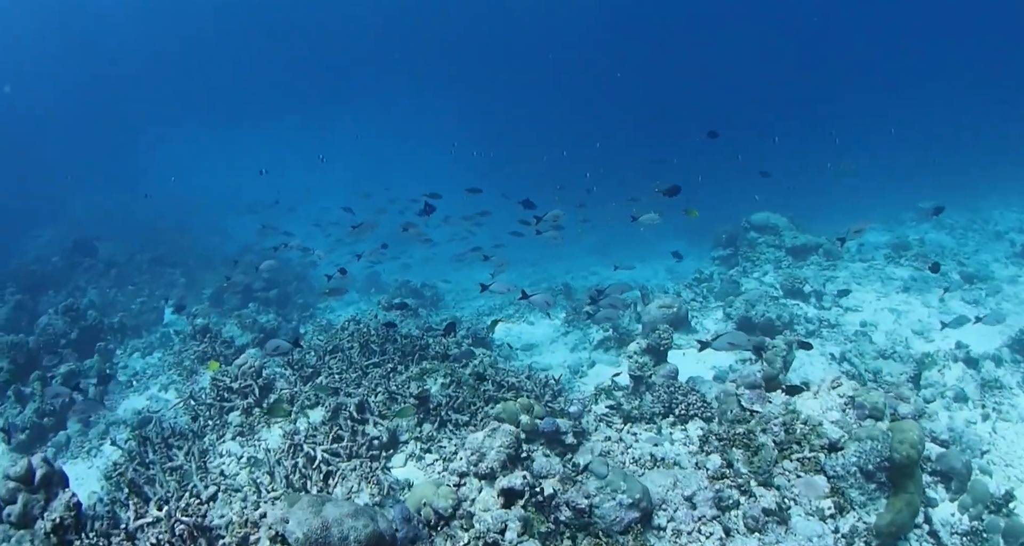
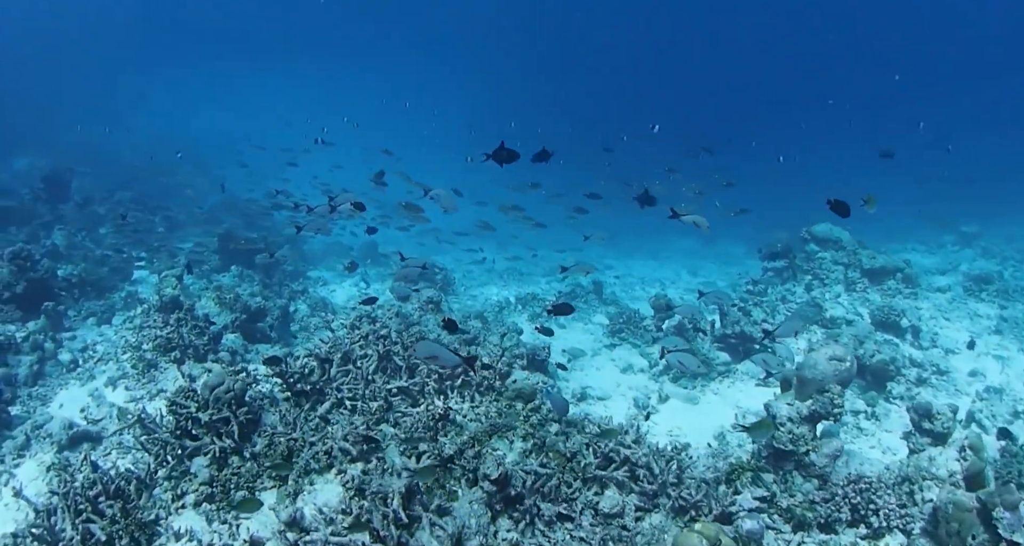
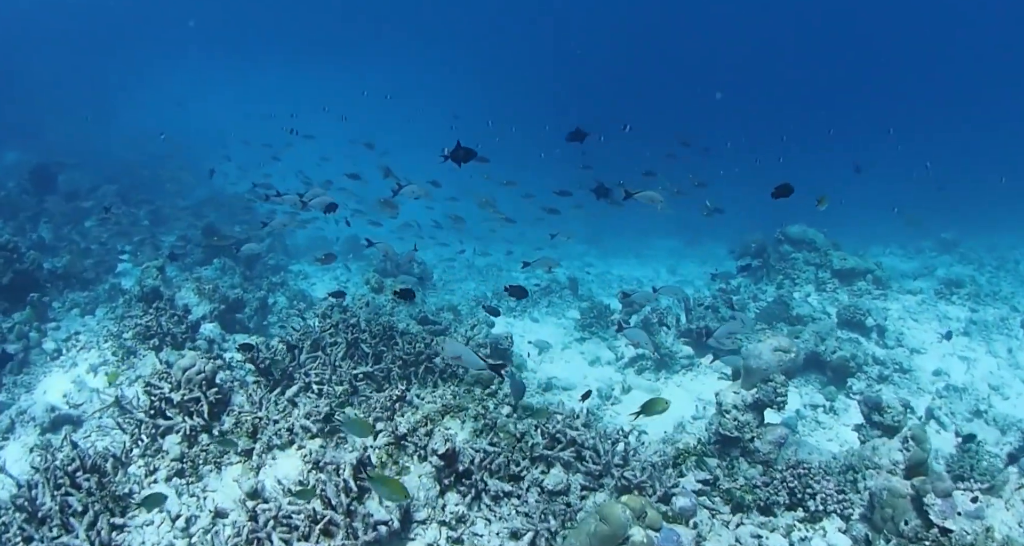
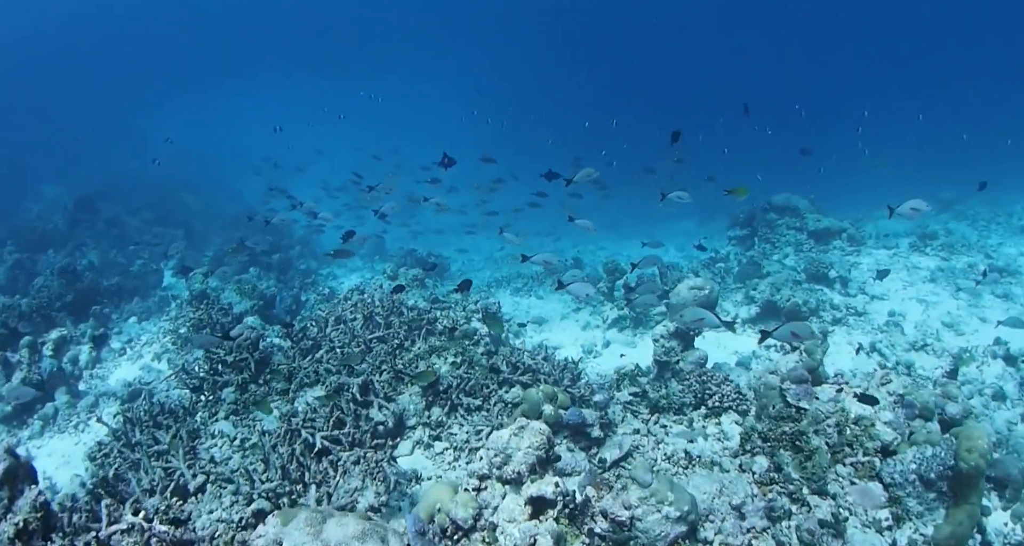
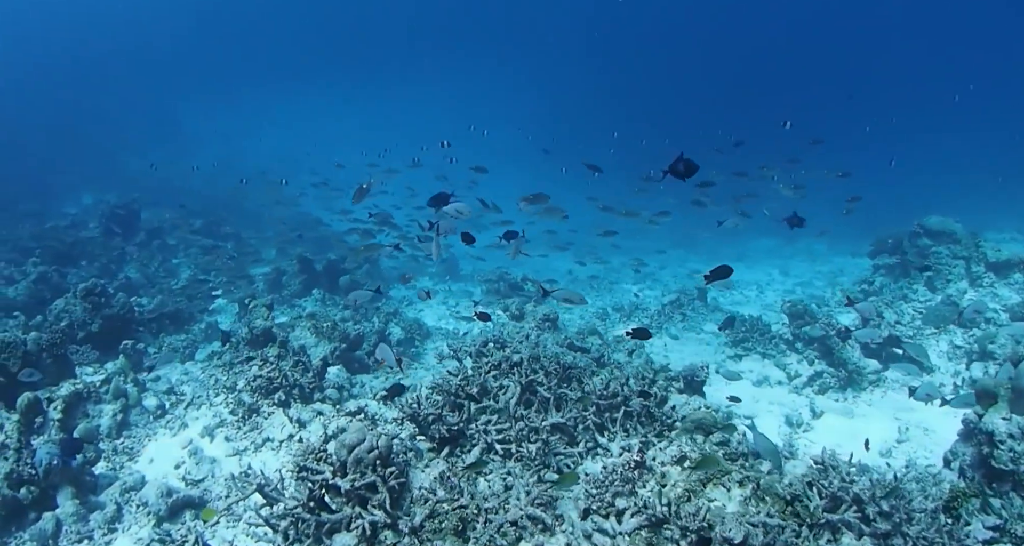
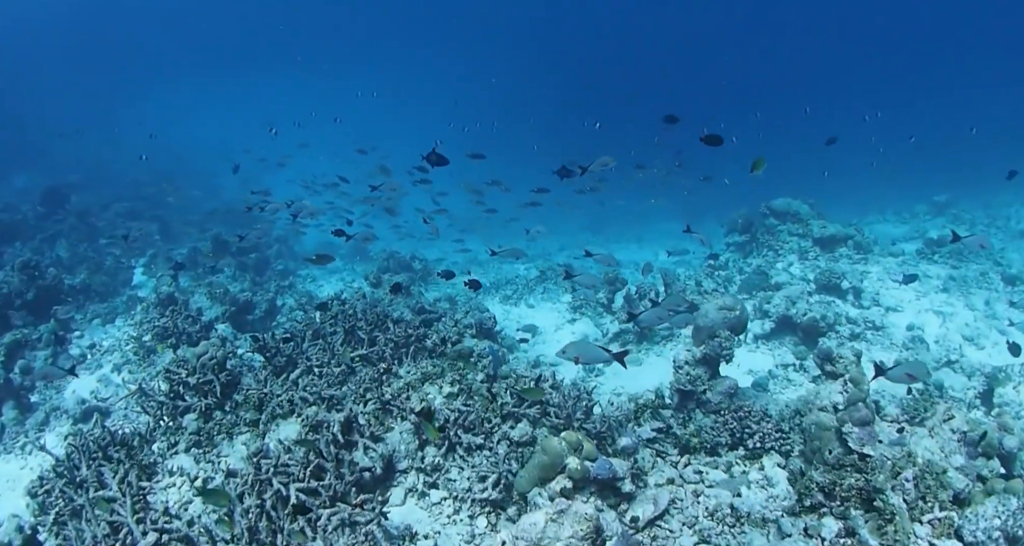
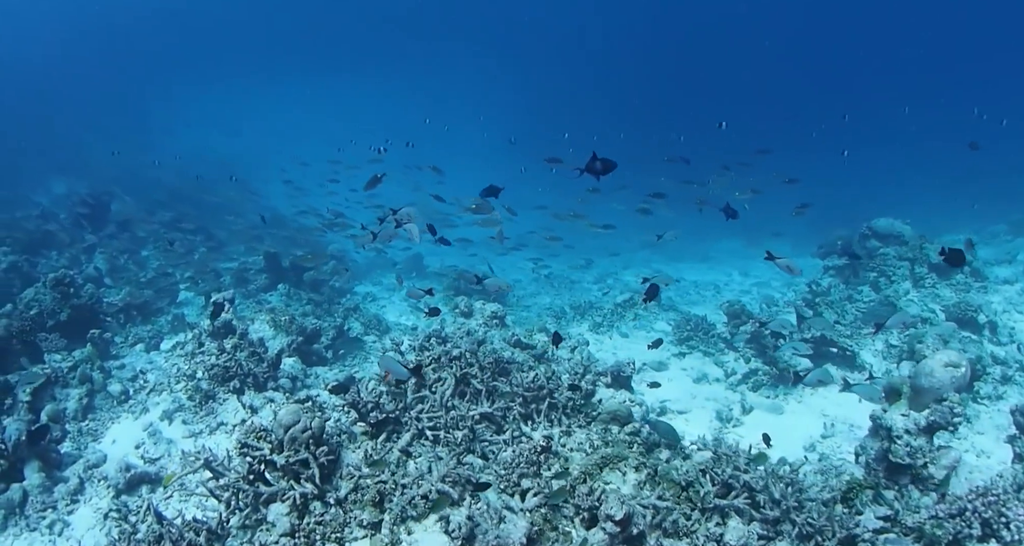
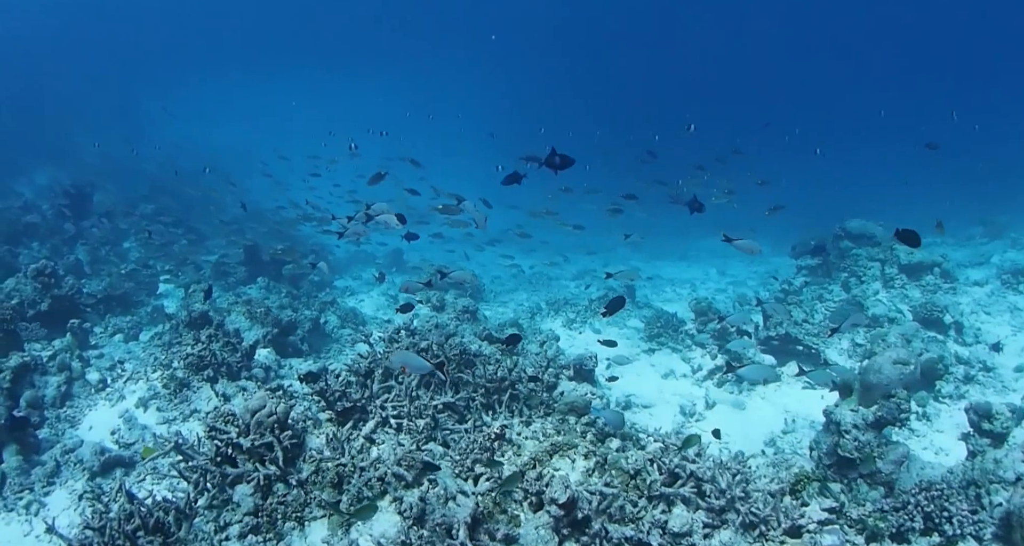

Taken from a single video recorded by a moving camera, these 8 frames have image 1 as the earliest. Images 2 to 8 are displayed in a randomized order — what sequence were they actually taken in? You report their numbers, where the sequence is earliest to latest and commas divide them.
4, 6, 3, 2, 8, 7, 5
